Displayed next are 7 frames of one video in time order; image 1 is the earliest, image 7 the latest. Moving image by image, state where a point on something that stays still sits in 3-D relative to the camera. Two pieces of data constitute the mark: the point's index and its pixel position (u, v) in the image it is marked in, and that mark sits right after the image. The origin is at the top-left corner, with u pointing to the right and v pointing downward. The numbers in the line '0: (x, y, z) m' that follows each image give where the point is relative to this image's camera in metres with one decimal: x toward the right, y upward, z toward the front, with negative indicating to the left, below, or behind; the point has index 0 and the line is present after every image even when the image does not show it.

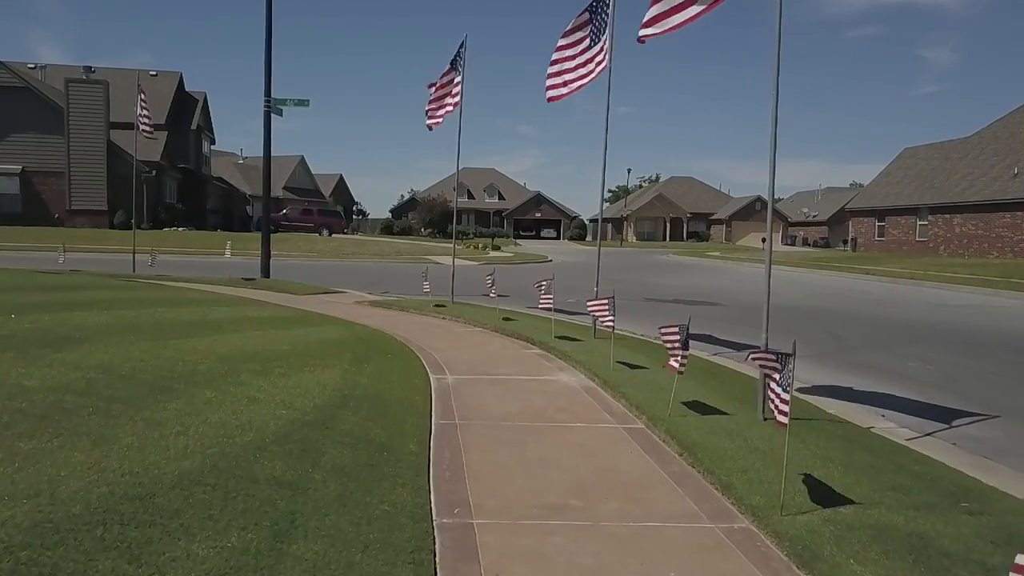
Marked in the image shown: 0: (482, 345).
0: (-0.4, -0.9, +12.3) m
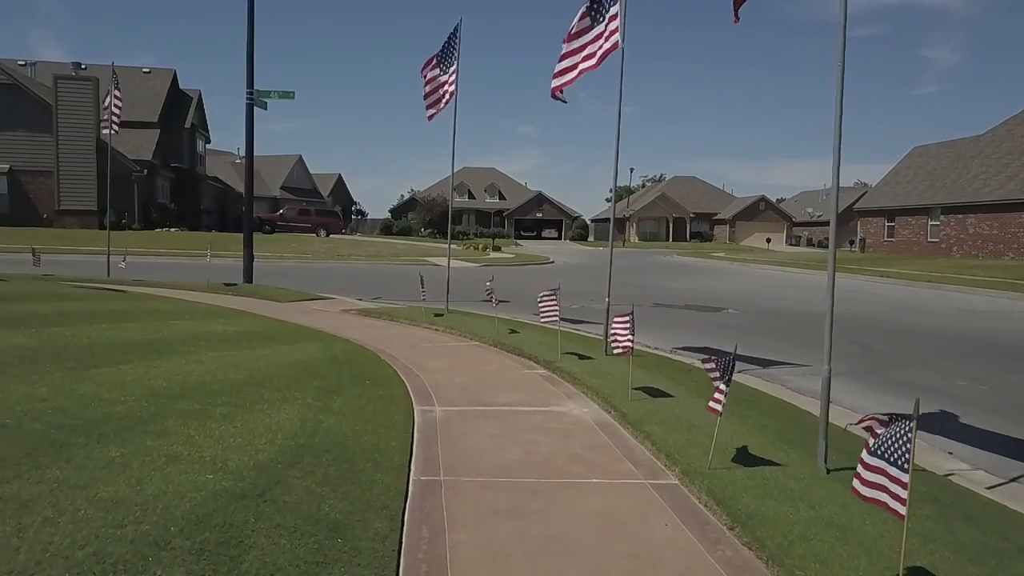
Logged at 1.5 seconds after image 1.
0: (-0.4, -1.0, +10.8) m
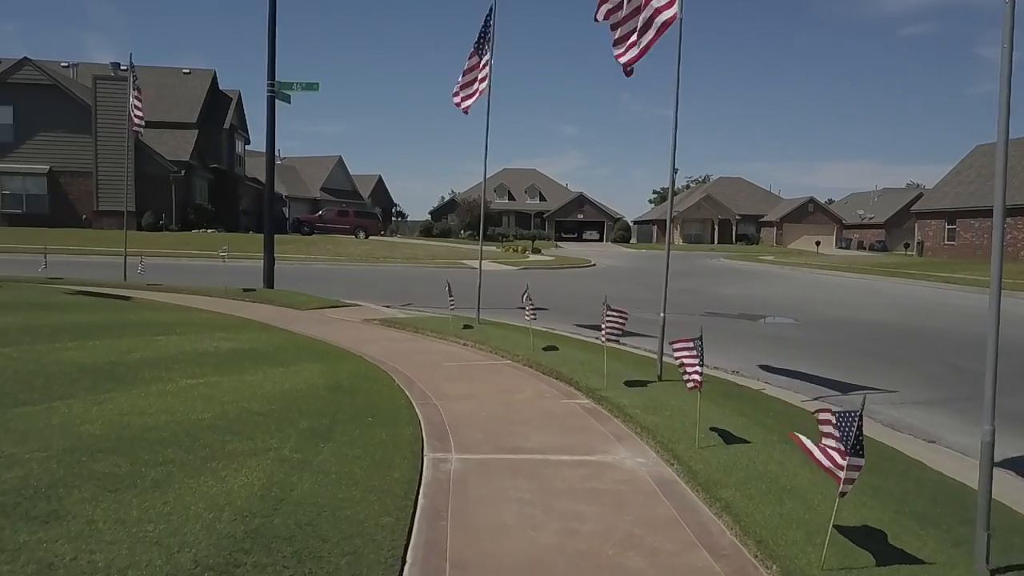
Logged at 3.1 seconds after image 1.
0: (0.0, -1.2, +9.1) m
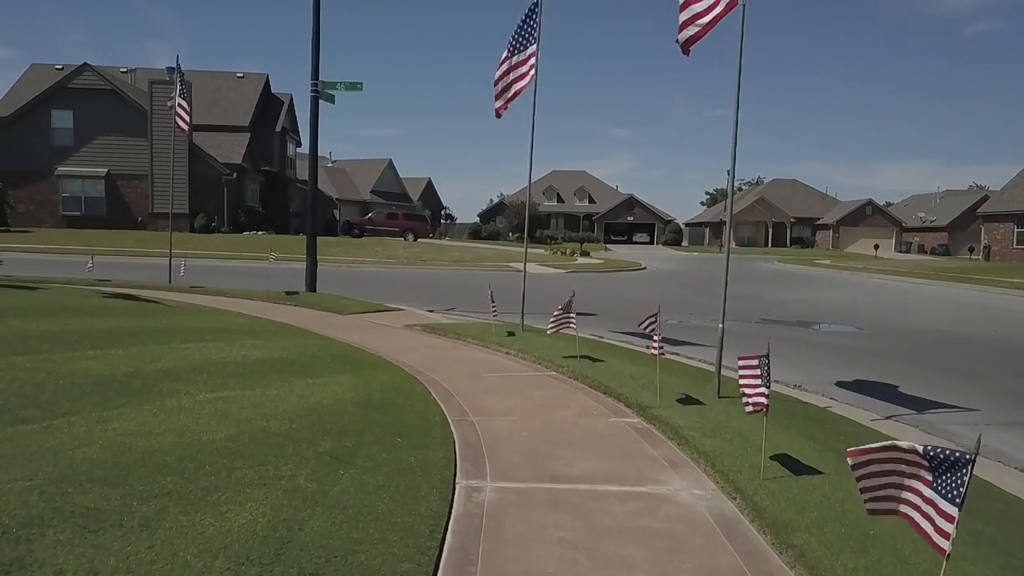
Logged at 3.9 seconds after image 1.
0: (+0.4, -1.2, +8.4) m
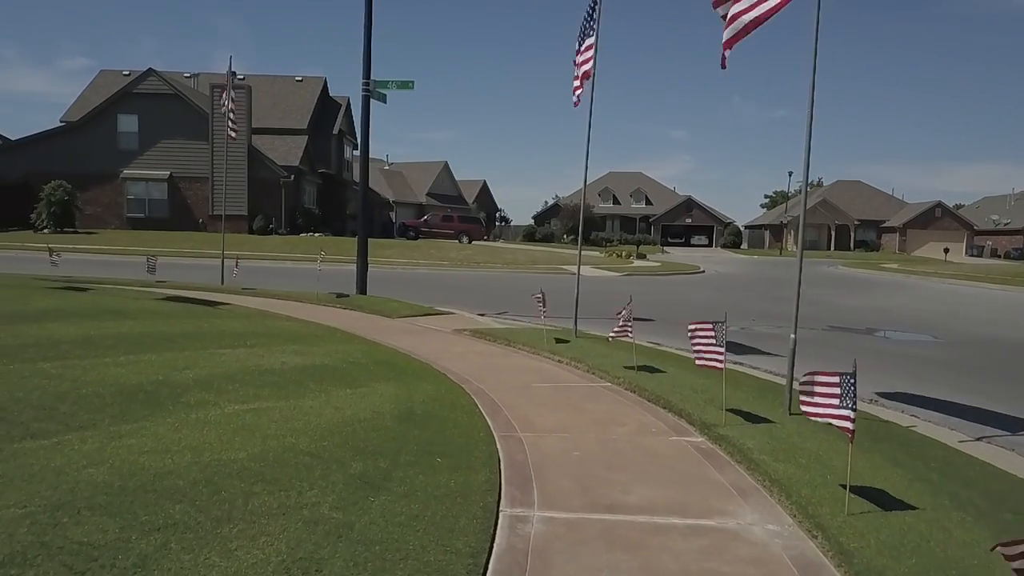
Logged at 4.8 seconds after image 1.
0: (+0.9, -1.3, +7.8) m
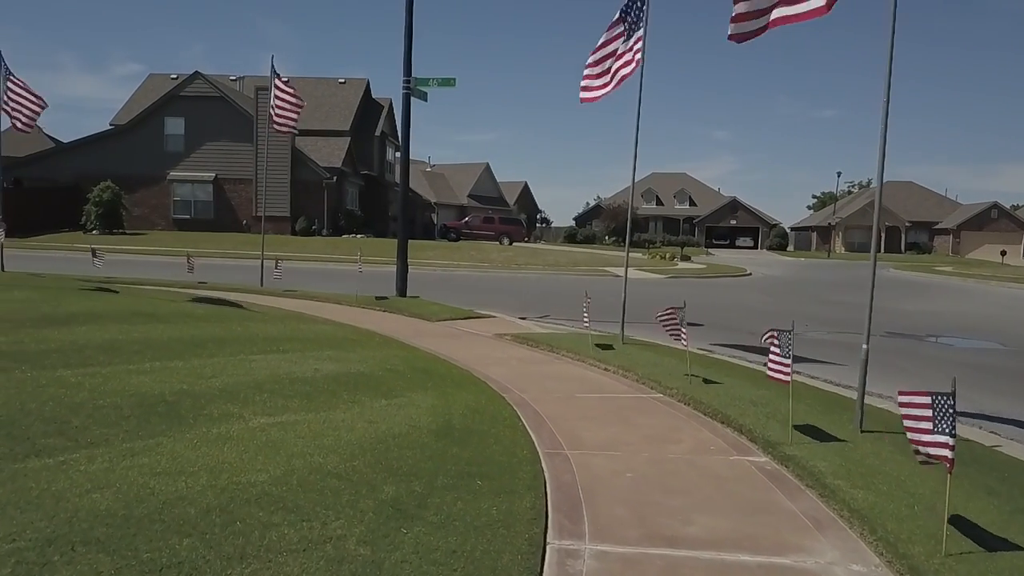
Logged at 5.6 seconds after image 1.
0: (+1.3, -1.3, +7.2) m
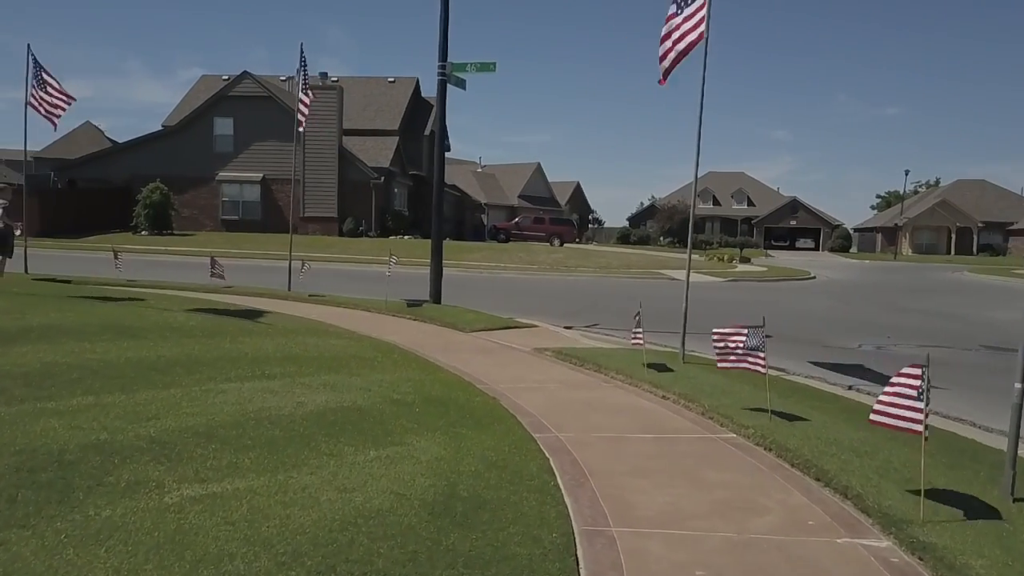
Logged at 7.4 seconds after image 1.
0: (+1.5, -1.5, +5.4) m
